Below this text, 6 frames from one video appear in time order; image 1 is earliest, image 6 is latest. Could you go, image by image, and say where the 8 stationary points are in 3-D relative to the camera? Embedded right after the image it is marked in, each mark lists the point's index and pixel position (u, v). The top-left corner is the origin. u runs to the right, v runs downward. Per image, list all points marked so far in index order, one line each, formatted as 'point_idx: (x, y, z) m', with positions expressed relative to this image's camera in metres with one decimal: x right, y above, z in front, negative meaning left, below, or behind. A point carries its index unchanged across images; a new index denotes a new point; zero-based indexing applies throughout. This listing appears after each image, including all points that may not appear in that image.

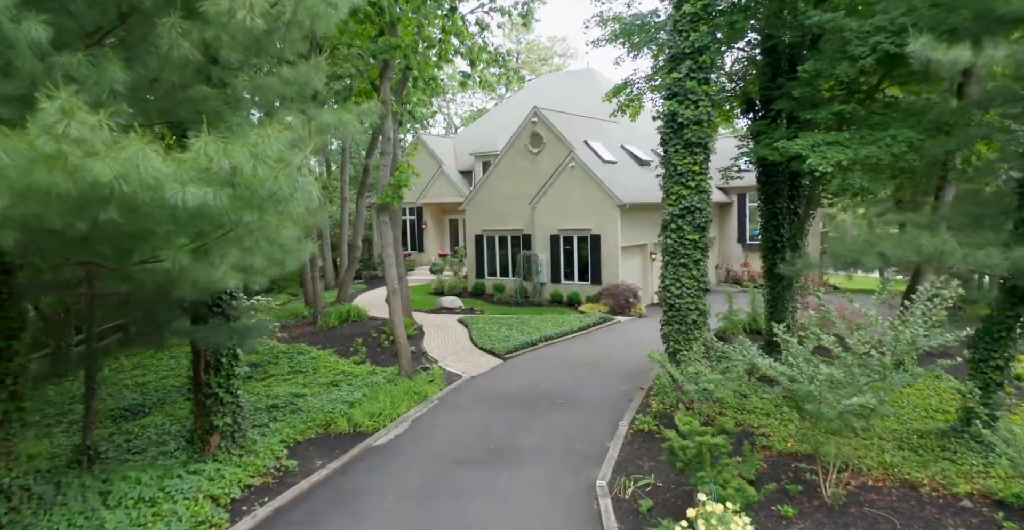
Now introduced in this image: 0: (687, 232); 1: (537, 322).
0: (+3.0, +0.5, +10.3) m
1: (+0.8, -1.7, +18.5) m
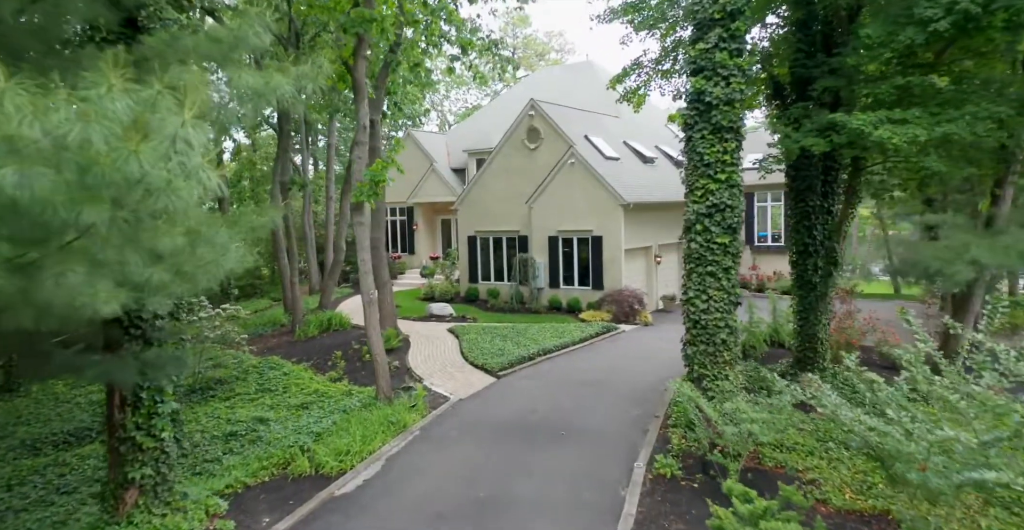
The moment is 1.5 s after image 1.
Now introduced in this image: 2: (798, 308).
0: (+2.9, +0.4, +8.6) m
1: (+0.6, -1.9, +16.9) m
2: (+5.4, -0.8, +11.6) m
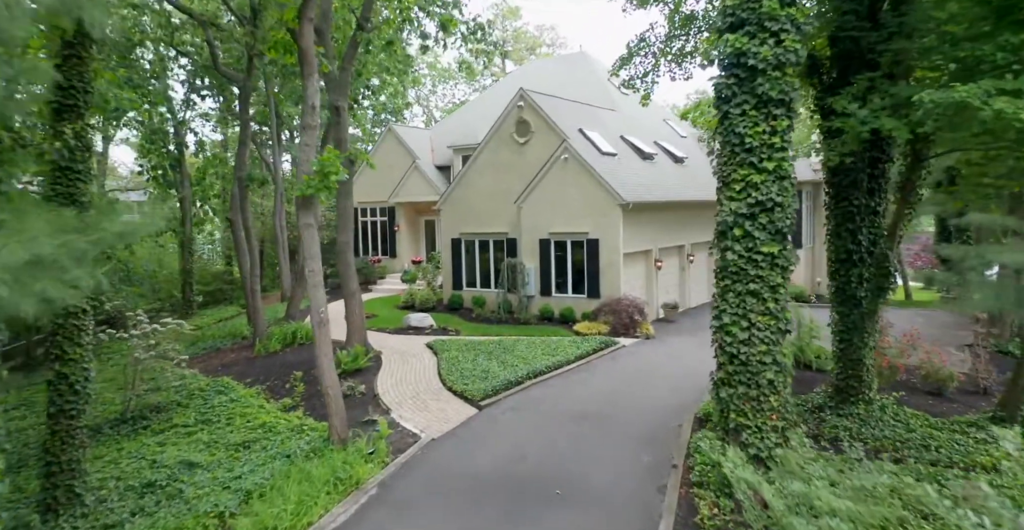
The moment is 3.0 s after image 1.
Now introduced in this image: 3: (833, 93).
0: (+2.7, +0.2, +6.7) m
1: (+0.3, -2.0, +14.9) m
2: (+5.1, -1.0, +9.6) m
3: (+4.7, +2.5, +9.0) m
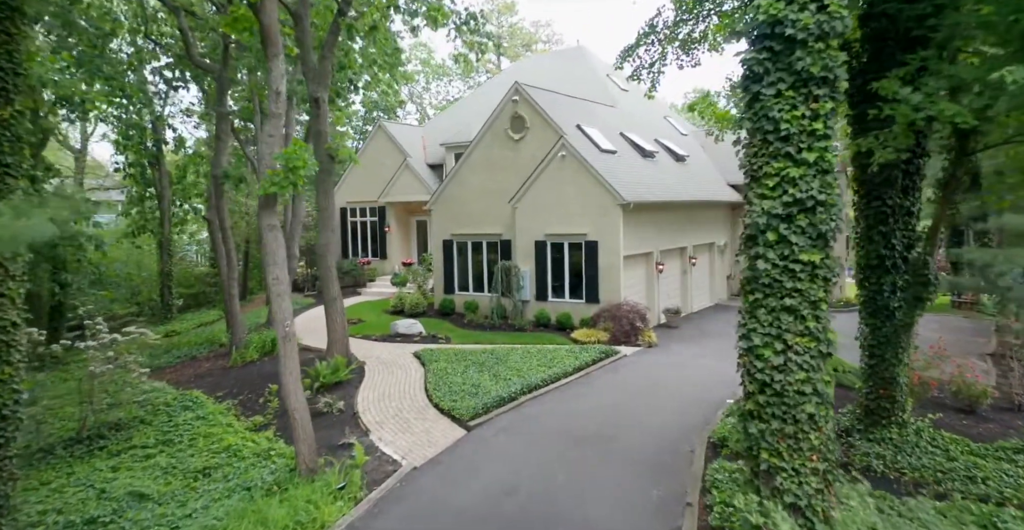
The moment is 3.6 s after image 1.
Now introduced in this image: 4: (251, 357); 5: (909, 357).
0: (+2.6, +0.2, +5.6) m
1: (+0.1, -2.1, +13.8) m
2: (+5.0, -1.1, +8.6) m
3: (+4.6, +2.4, +8.0) m
4: (-6.8, -2.4, +16.0) m
5: (+5.6, -1.3, +8.7) m
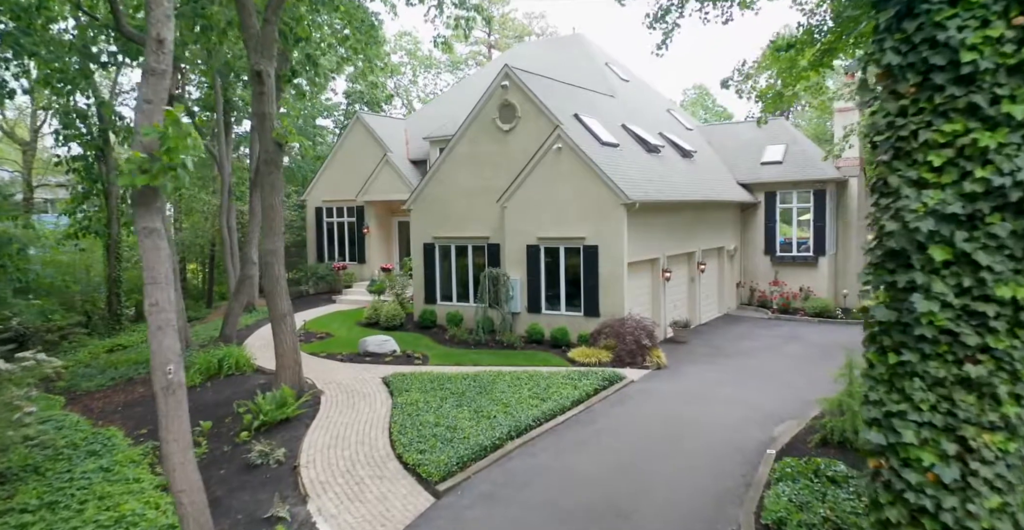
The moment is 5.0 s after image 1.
0: (+2.4, 0.0, +3.3) m
1: (-0.1, -2.3, +11.5) m
2: (+4.8, -1.3, +6.4) m
3: (+4.5, +2.2, +5.7) m
4: (-7.0, -2.6, +13.6) m
5: (+5.4, -1.5, +6.4) m
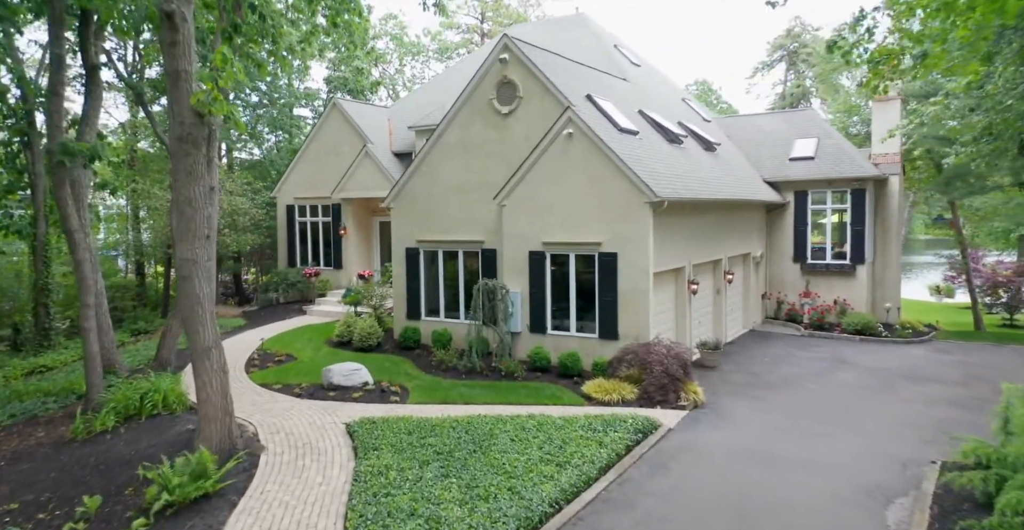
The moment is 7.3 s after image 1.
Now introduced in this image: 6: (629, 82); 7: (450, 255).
0: (+2.6, -0.3, +0.5) m
1: (-0.1, -2.5, +8.6) m
2: (+5.0, -1.5, +3.5) m
3: (+4.6, +2.0, +2.9) m
4: (-7.0, -2.8, +10.6) m
5: (+5.5, -1.7, +3.6) m
6: (+3.7, +5.7, +19.4) m
7: (-1.6, +0.3, +15.6) m
